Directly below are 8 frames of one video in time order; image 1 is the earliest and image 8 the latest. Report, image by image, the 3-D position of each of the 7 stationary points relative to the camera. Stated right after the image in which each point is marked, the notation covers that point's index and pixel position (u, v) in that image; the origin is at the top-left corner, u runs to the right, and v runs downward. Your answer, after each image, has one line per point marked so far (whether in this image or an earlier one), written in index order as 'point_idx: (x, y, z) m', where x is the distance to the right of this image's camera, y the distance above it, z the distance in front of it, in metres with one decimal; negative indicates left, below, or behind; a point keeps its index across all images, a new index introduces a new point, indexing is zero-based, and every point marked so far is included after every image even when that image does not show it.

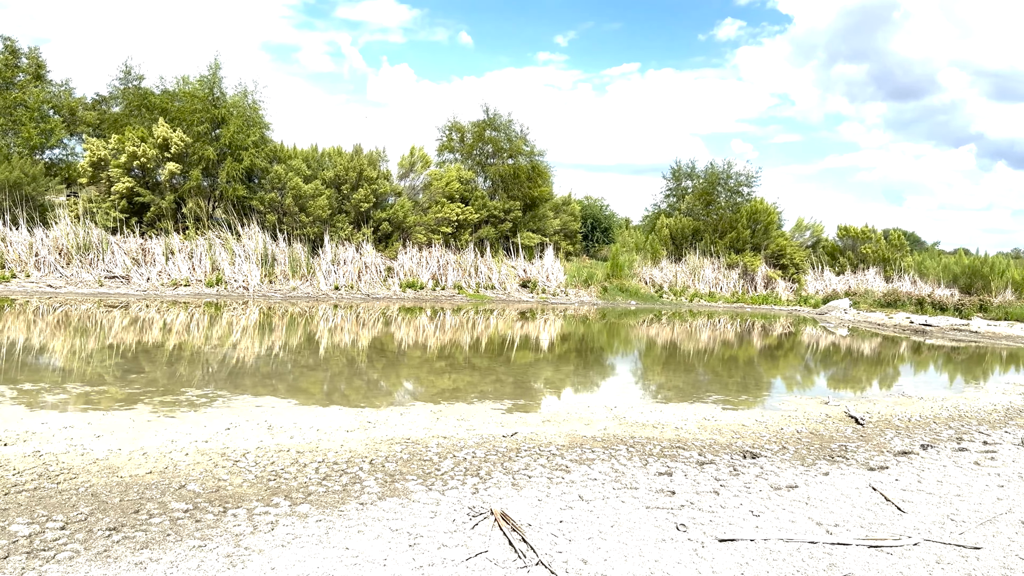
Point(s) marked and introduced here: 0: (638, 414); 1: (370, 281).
0: (+0.8, -0.9, +5.6) m
1: (-3.1, +0.1, +18.0) m
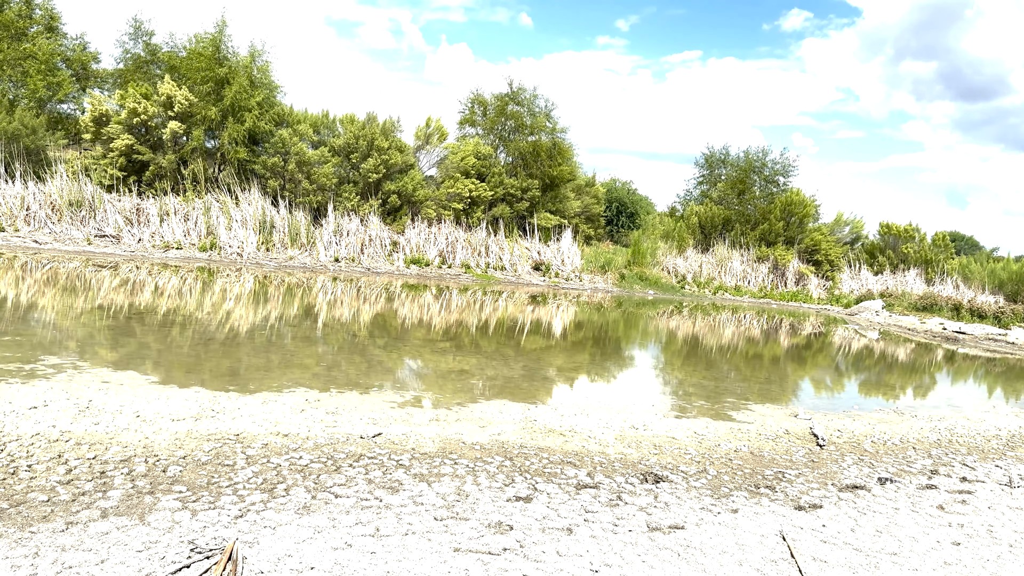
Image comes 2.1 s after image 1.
0: (+0.2, -0.7, +4.8) m
1: (-2.9, +0.7, +17.3) m
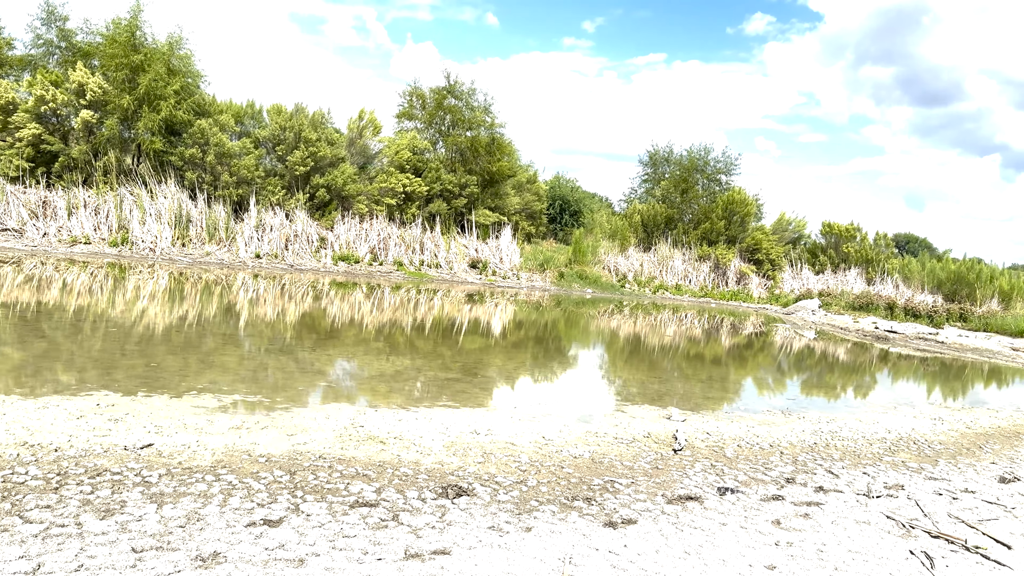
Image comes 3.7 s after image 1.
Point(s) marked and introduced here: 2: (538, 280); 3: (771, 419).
0: (-0.7, -0.7, +4.3) m
1: (-4.3, +0.7, +16.7) m
2: (+0.6, +0.2, +19.4) m
3: (+1.7, -0.9, +5.6) m
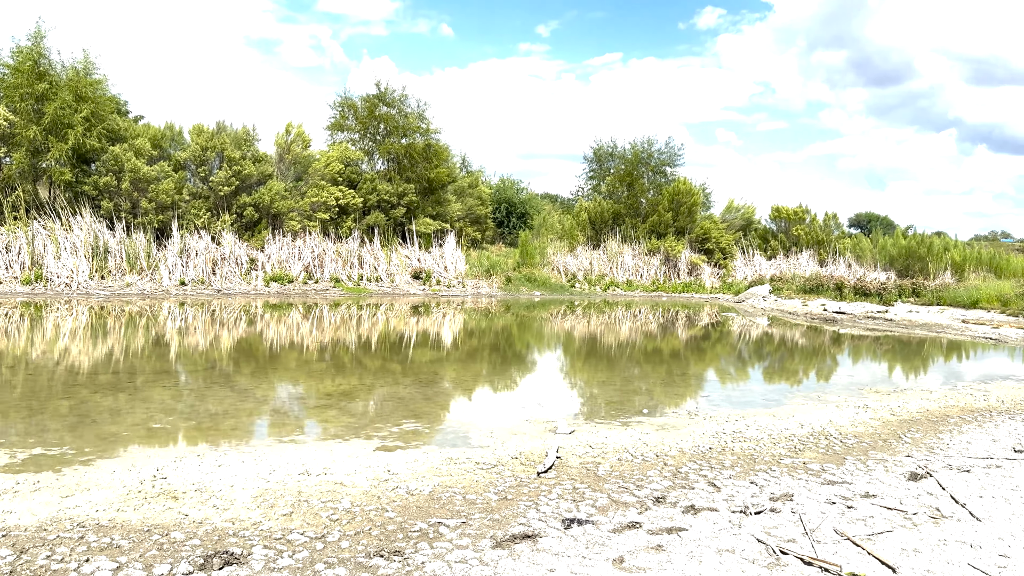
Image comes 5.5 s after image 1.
0: (-1.4, -0.8, +3.7) m
1: (-5.5, +0.2, +16.0) m
2: (-0.7, +0.1, +18.8) m
3: (+1.0, -0.8, +5.0) m
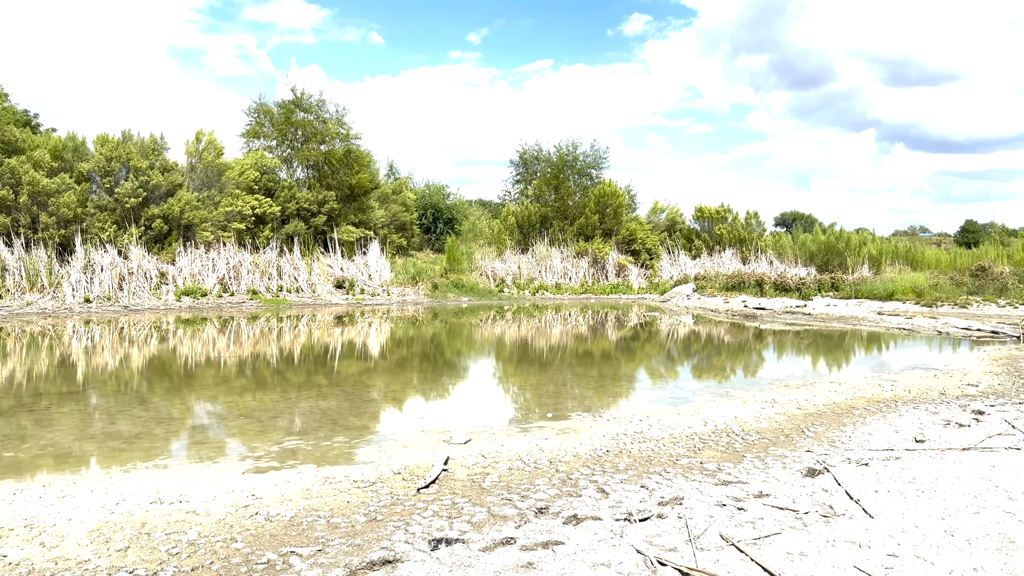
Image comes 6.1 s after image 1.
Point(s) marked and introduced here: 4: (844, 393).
0: (-1.9, -0.9, +3.3) m
1: (-7.0, 0.0, +15.3) m
2: (-2.3, -0.1, +18.5) m
3: (+0.4, -0.8, +4.8) m
4: (+2.4, -0.7, +5.9) m
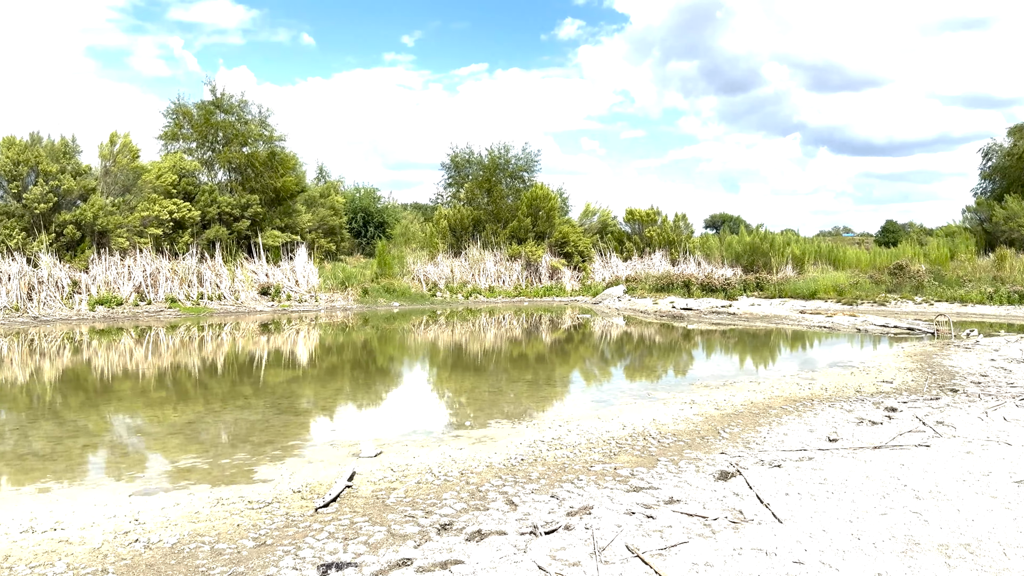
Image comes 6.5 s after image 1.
0: (-2.3, -0.9, +3.0) m
1: (-8.2, -0.2, +14.6) m
2: (-3.8, -0.2, +18.1) m
3: (-0.1, -0.8, +4.7) m
4: (+1.8, -0.7, +5.9) m
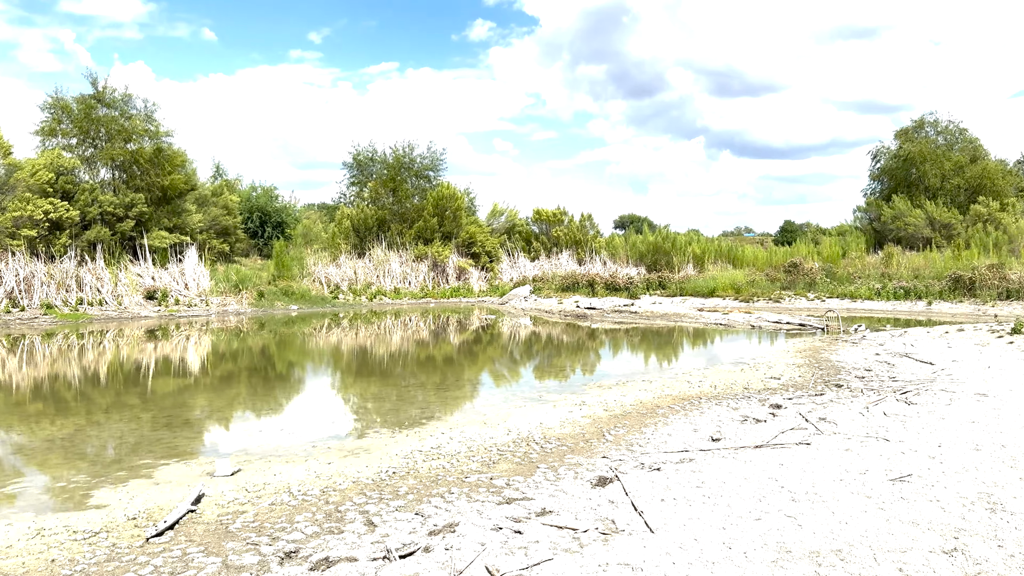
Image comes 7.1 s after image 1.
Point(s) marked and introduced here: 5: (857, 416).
0: (-2.7, -0.9, +2.5) m
1: (-9.9, -0.3, +13.4) m
2: (-5.9, -0.3, +17.4) m
3: (-0.8, -0.8, +4.4) m
4: (+1.0, -0.7, +5.8) m
5: (+1.8, -0.7, +4.4) m
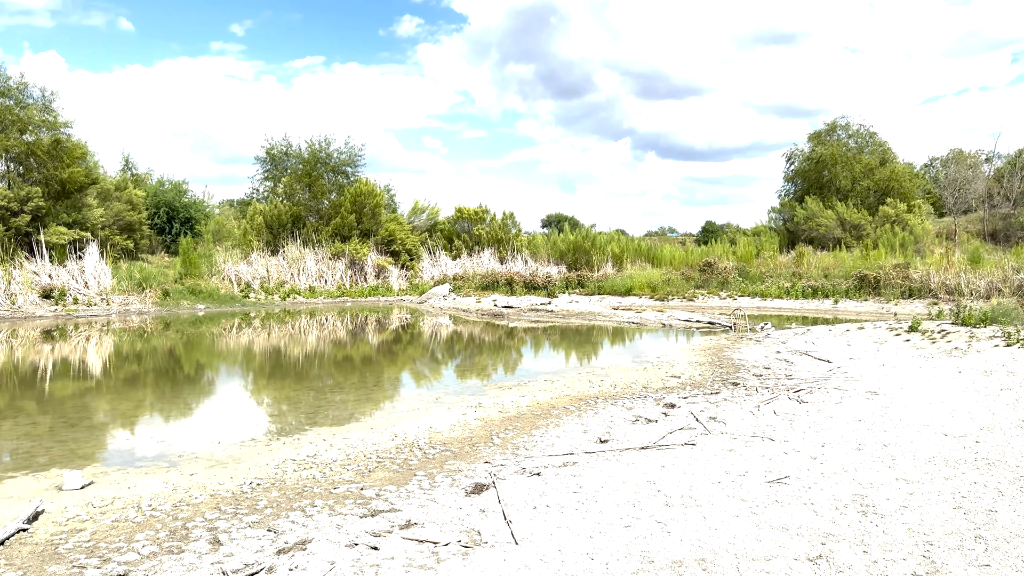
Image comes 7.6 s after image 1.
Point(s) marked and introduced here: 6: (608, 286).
0: (-3.2, -0.9, +2.1) m
1: (-11.2, -0.3, +12.3) m
2: (-7.5, -0.3, +16.6) m
3: (-1.4, -0.8, +4.2) m
4: (+0.3, -0.7, +5.6) m
5: (+1.2, -0.7, +4.3) m
6: (+2.0, 0.0, +16.6) m
